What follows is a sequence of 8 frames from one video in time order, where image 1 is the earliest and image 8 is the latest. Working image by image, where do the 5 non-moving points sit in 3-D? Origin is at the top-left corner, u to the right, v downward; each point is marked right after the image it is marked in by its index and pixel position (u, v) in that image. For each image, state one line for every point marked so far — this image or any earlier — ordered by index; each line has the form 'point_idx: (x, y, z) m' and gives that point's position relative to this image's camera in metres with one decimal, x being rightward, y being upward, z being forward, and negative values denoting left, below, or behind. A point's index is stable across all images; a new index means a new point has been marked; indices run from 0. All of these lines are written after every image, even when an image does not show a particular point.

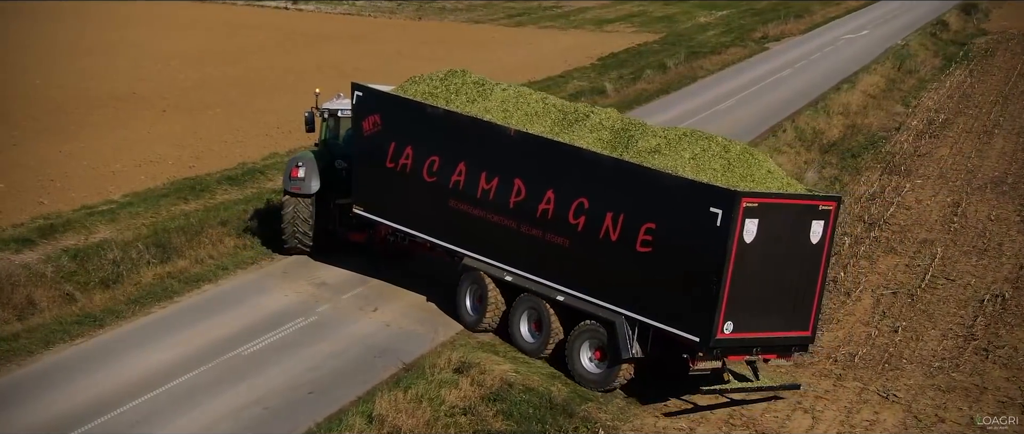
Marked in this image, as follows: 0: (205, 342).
0: (-3.5, -1.4, +10.9) m
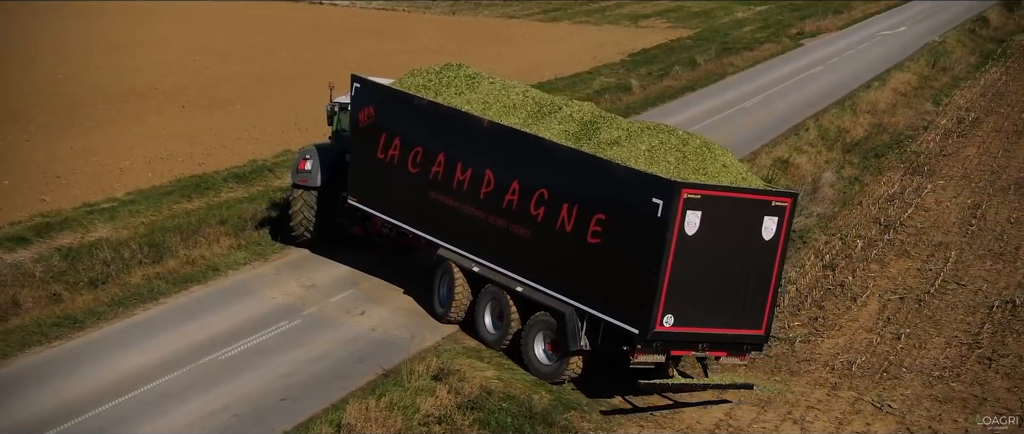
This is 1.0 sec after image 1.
0: (-3.6, -1.4, +10.8) m
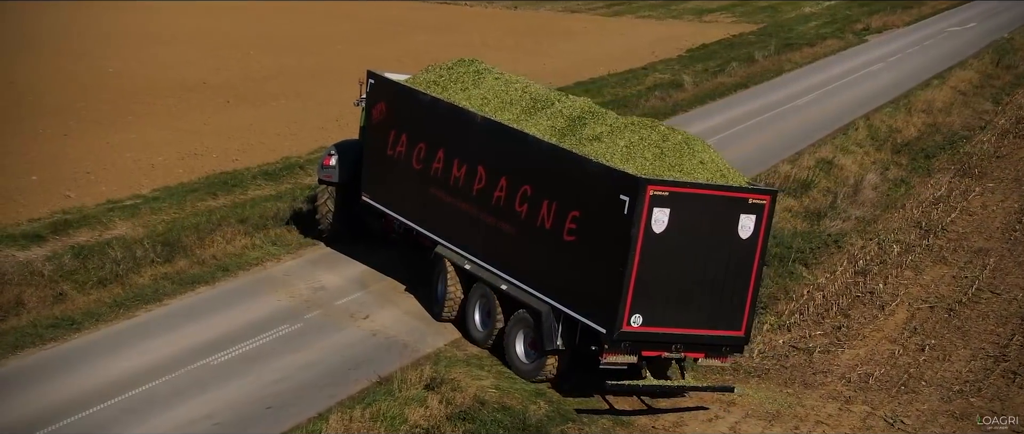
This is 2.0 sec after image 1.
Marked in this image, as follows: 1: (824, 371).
0: (-3.7, -1.4, +10.7) m
1: (+4.5, -2.2, +14.0) m
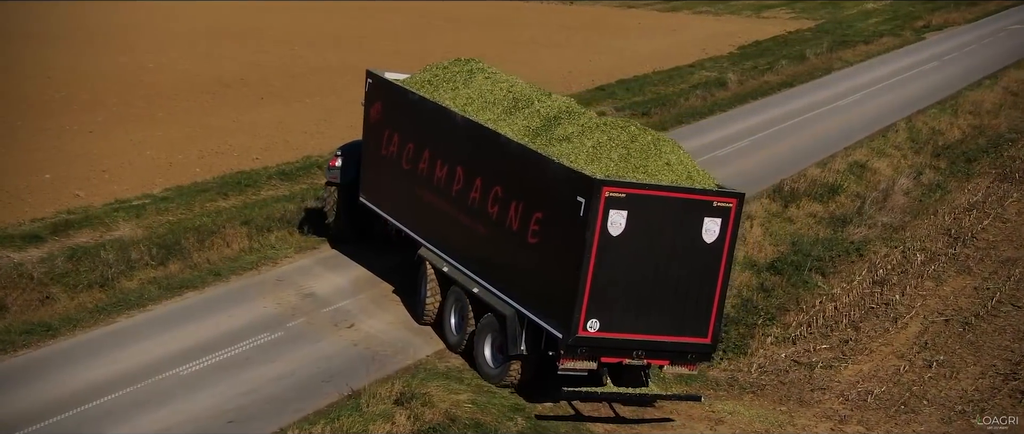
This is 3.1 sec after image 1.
0: (-3.9, -1.5, +10.6) m
1: (+4.3, -2.4, +13.7) m
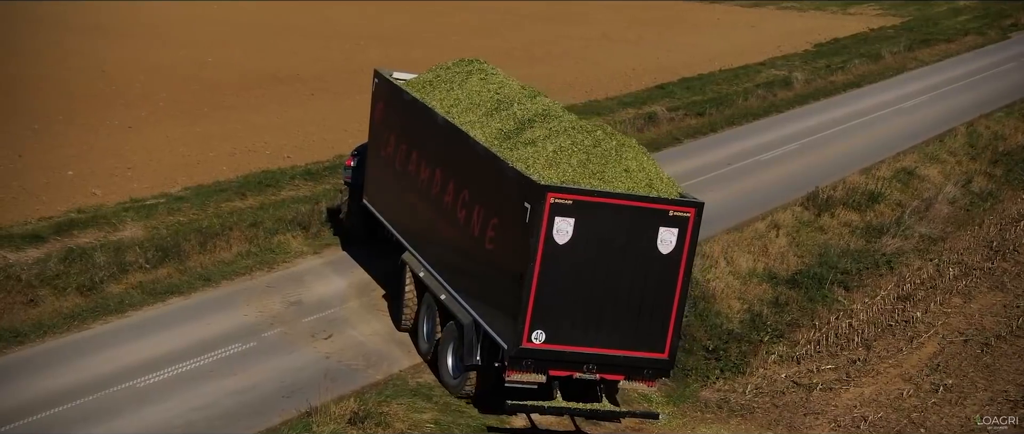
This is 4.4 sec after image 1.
0: (-4.2, -1.6, +10.6) m
1: (+4.1, -2.6, +13.2) m
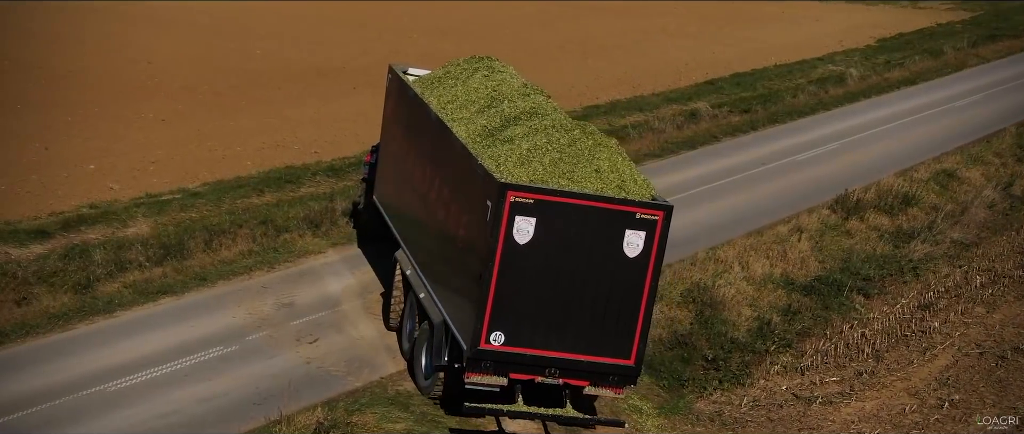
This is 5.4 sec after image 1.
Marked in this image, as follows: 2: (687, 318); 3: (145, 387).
0: (-4.5, -1.6, +10.6) m
1: (+3.9, -2.8, +12.9) m
2: (+2.9, -1.6, +15.7) m
3: (-3.8, -1.8, +10.2) m
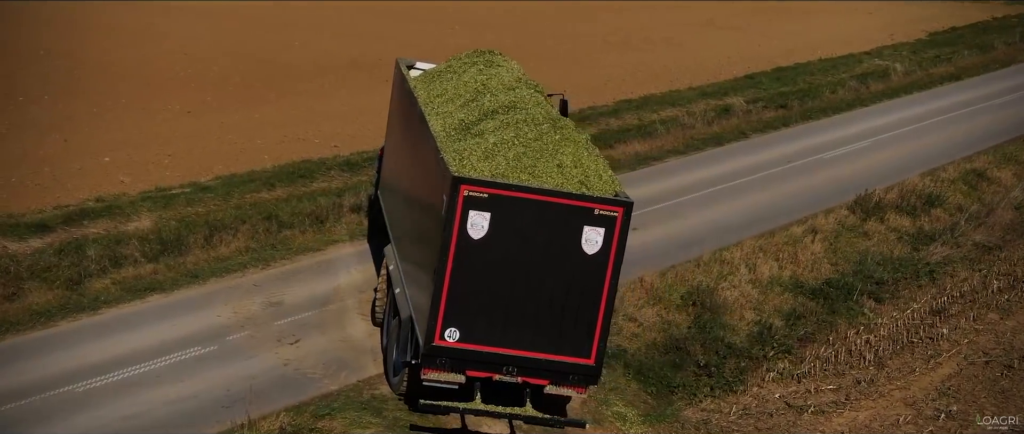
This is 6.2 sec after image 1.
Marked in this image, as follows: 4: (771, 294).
0: (-4.8, -1.6, +10.6) m
1: (+3.7, -2.9, +12.7) m
2: (+2.7, -1.6, +15.5) m
3: (-4.1, -1.8, +10.2) m
4: (+4.2, -1.3, +16.3) m
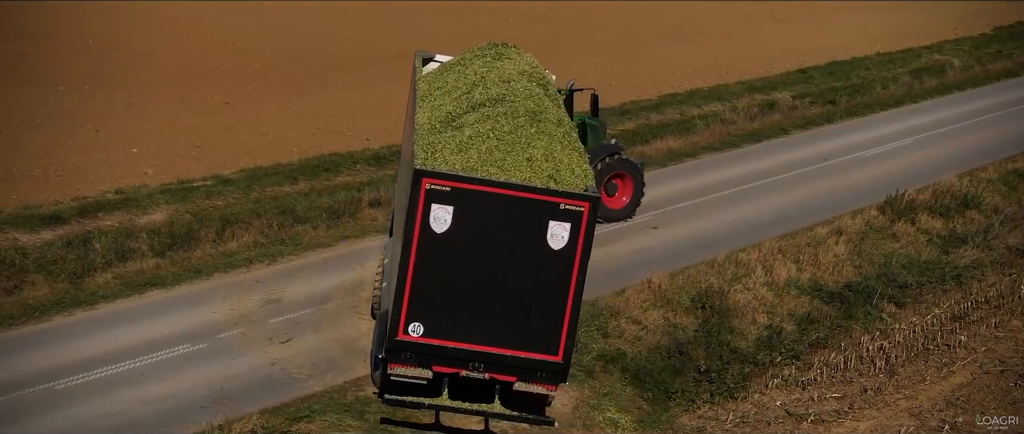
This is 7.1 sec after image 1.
0: (-5.0, -1.6, +10.7) m
1: (+3.6, -3.0, +12.6) m
2: (+2.7, -1.7, +15.3) m
3: (-4.3, -1.7, +10.4) m
4: (+4.3, -1.4, +16.1) m
